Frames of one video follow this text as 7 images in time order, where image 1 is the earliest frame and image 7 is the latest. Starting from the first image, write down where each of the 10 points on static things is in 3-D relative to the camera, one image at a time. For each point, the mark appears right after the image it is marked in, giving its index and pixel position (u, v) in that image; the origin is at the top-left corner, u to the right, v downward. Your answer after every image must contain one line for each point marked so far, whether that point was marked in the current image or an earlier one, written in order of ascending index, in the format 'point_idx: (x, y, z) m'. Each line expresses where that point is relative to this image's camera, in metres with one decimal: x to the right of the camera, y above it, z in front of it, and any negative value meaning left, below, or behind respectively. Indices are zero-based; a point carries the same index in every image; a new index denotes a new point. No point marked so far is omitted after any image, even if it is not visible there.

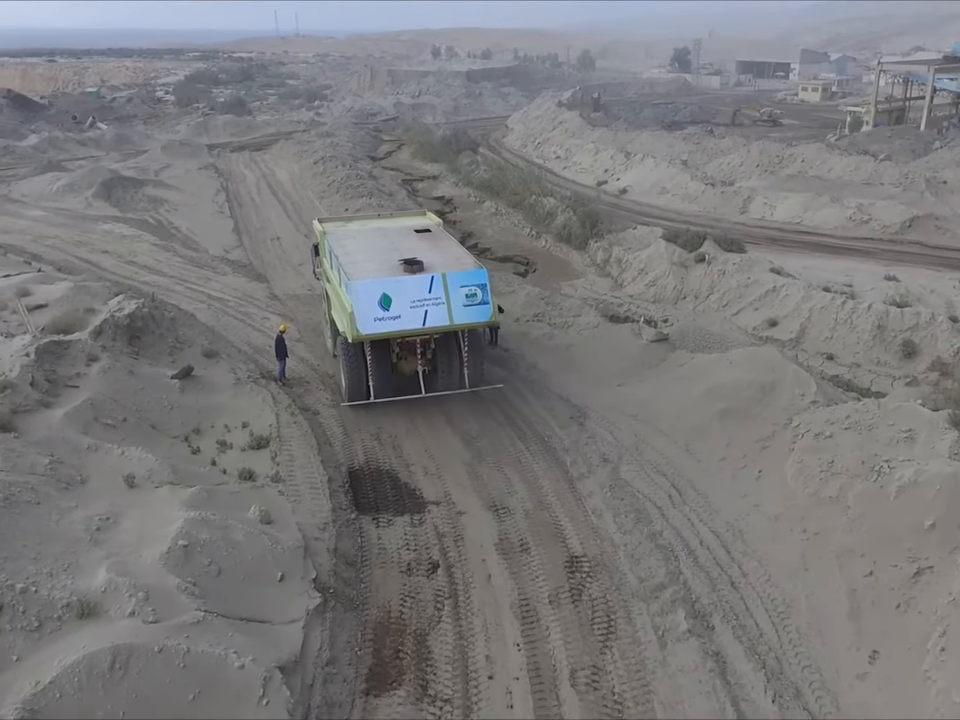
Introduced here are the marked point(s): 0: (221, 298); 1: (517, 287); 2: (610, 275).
0: (-4.7, +1.1, +16.3) m
1: (+0.6, +1.3, +16.0) m
2: (+2.9, +1.9, +19.9) m
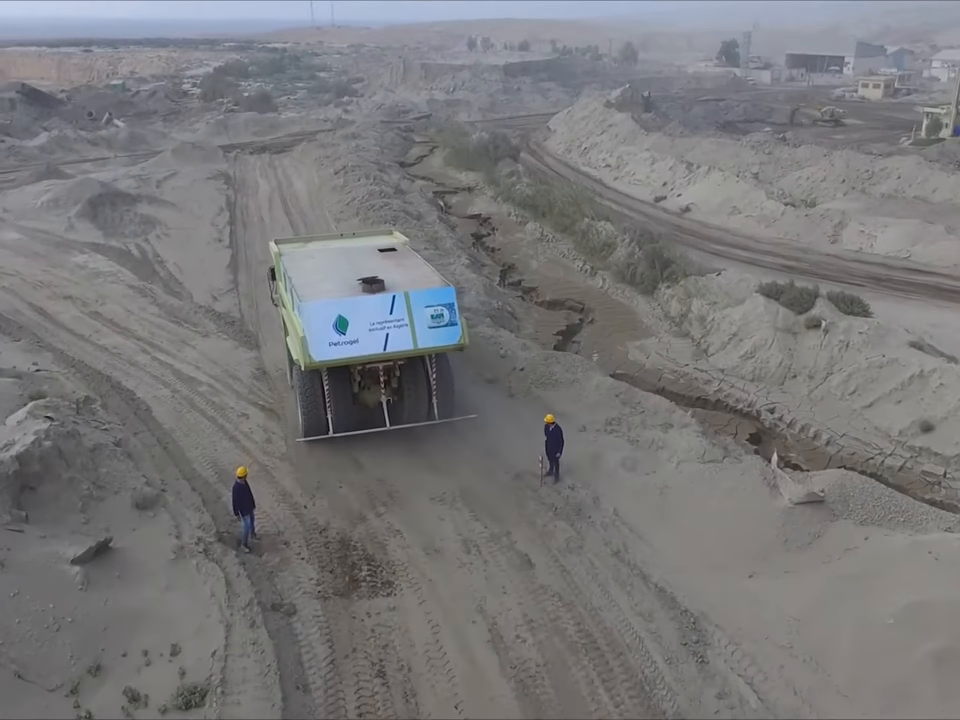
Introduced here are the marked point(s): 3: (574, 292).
0: (-4.1, -0.2, +12.6) m
1: (+1.3, -0.2, +12.1) m
2: (+3.7, +0.4, +15.8) m
3: (+2.0, +1.6, +19.9) m
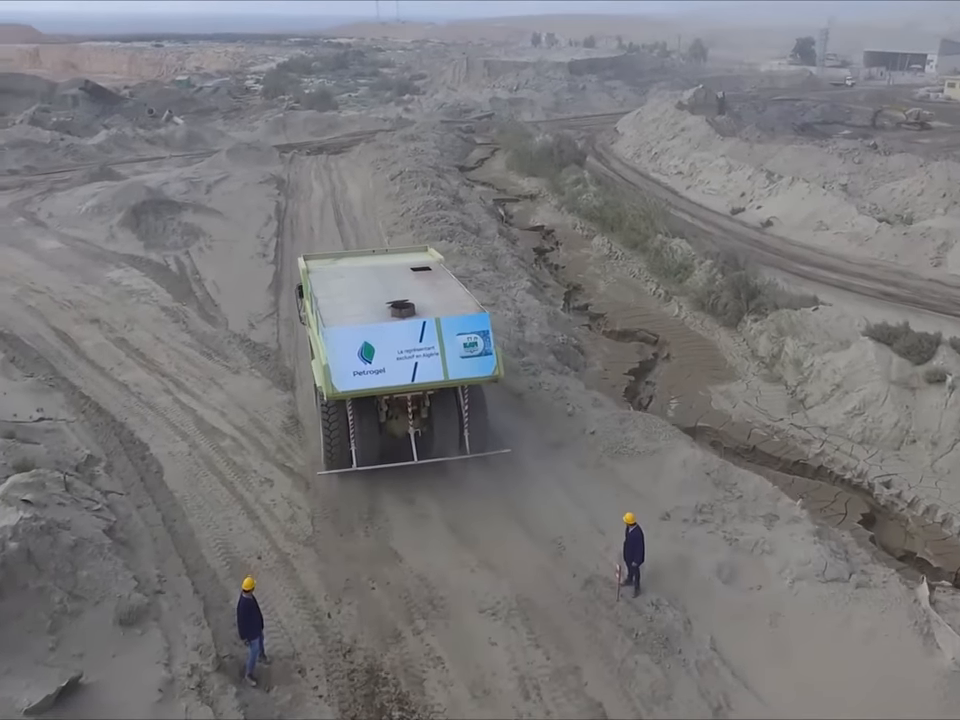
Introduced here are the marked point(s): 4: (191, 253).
0: (-3.3, -0.8, +11.1) m
1: (+2.1, -0.9, +10.2) m
2: (+4.7, -0.3, +13.8) m
3: (+3.3, +0.9, +18.0) m
4: (-6.4, +2.4, +19.9) m
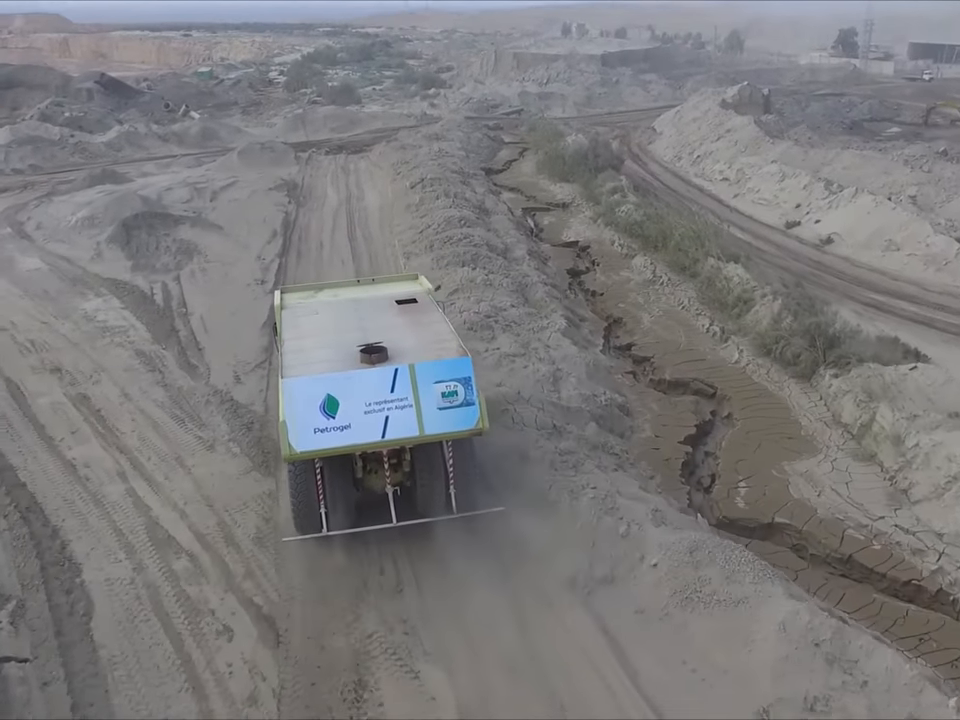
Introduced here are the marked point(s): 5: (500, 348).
0: (-3.0, -1.7, +8.7) m
1: (+2.3, -1.8, +7.8) m
2: (+5.0, -1.3, +11.3) m
3: (+3.8, 0.0, +15.4) m
4: (-5.9, +1.6, +17.7) m
5: (+0.3, +0.2, +13.4) m
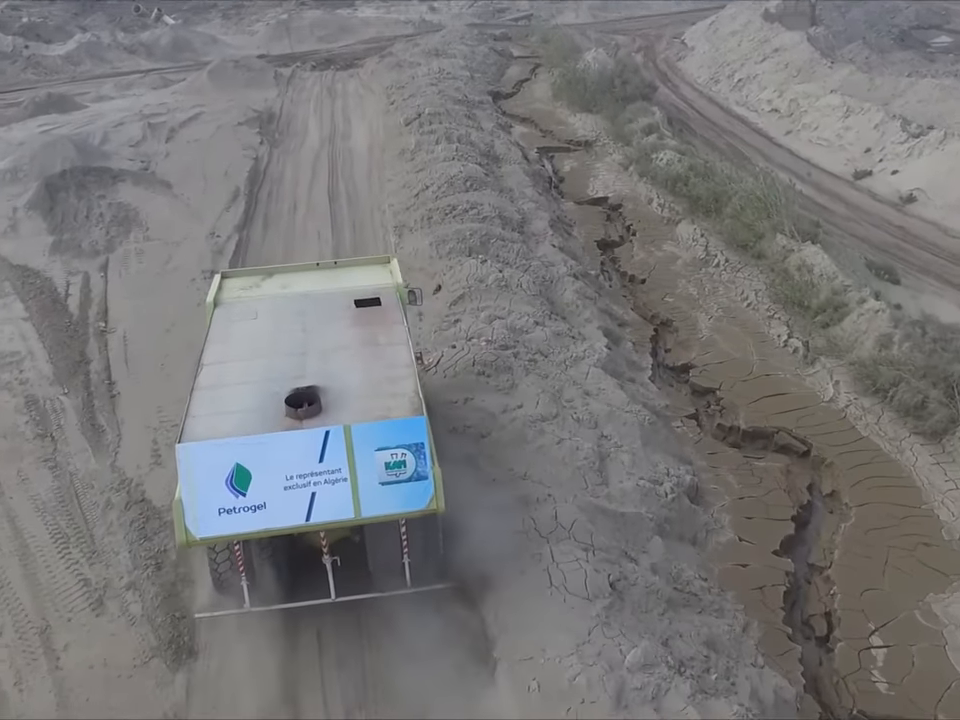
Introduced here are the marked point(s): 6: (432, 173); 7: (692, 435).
0: (-2.9, -2.9, +5.3) m
1: (+2.4, -3.1, +4.3) m
2: (+5.2, -2.2, +7.8) m
3: (+3.9, -0.5, +11.8) m
4: (-5.7, +1.4, +13.8) m
5: (+0.5, -0.5, +9.7) m
6: (-0.9, +3.6, +17.5) m
7: (+2.6, -0.9, +10.8) m
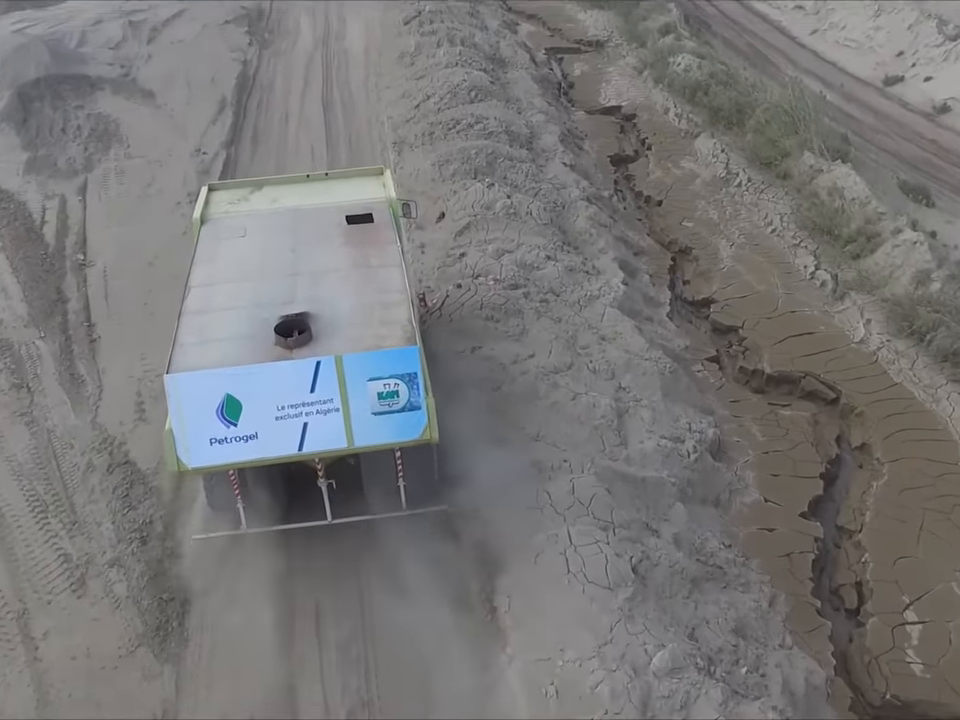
0: (-2.8, -2.8, +4.9) m
1: (+2.5, -3.1, +4.0) m
2: (+5.3, -1.9, +7.3) m
3: (+4.0, +0.3, +11.0) m
4: (-5.6, +2.4, +12.9) m
5: (+0.6, +0.1, +9.0) m
6: (-0.8, +5.0, +16.2) m
7: (+2.7, -0.3, +10.2) m
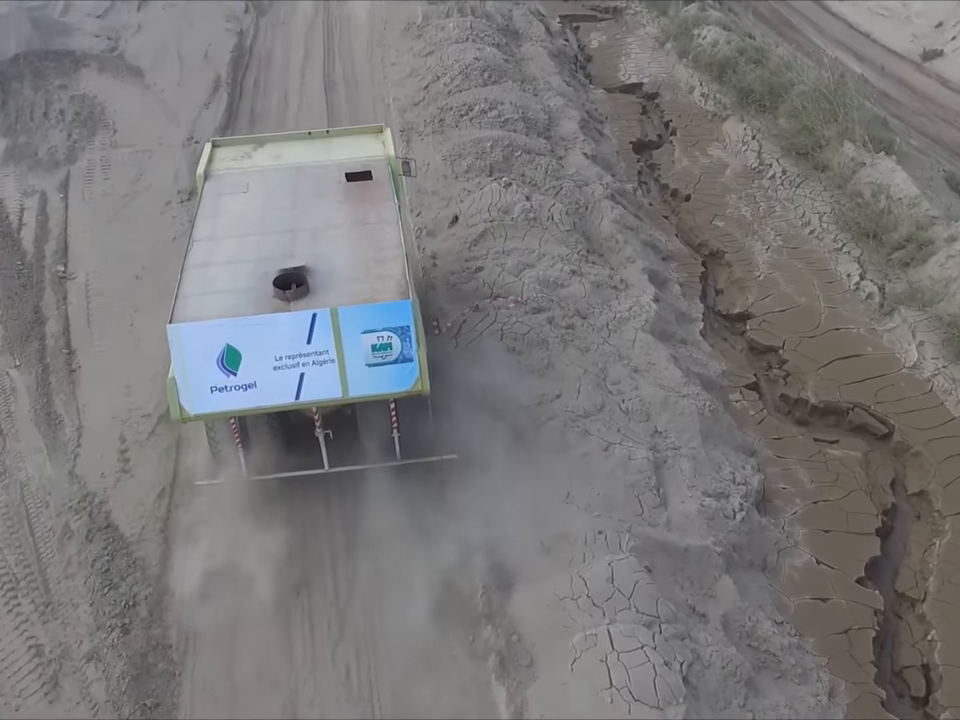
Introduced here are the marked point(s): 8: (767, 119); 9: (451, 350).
0: (-2.6, -3.4, +4.1) m
1: (+2.7, -3.8, +3.2) m
2: (+5.4, -2.3, +6.4) m
3: (+4.2, 0.0, +10.1) m
4: (-5.4, +2.3, +11.8) m
5: (+0.7, -0.3, +8.1) m
6: (-0.6, +5.0, +15.1) m
7: (+2.9, -0.6, +9.3) m
8: (+4.8, +3.9, +14.7) m
9: (-0.3, +0.1, +8.5) m
